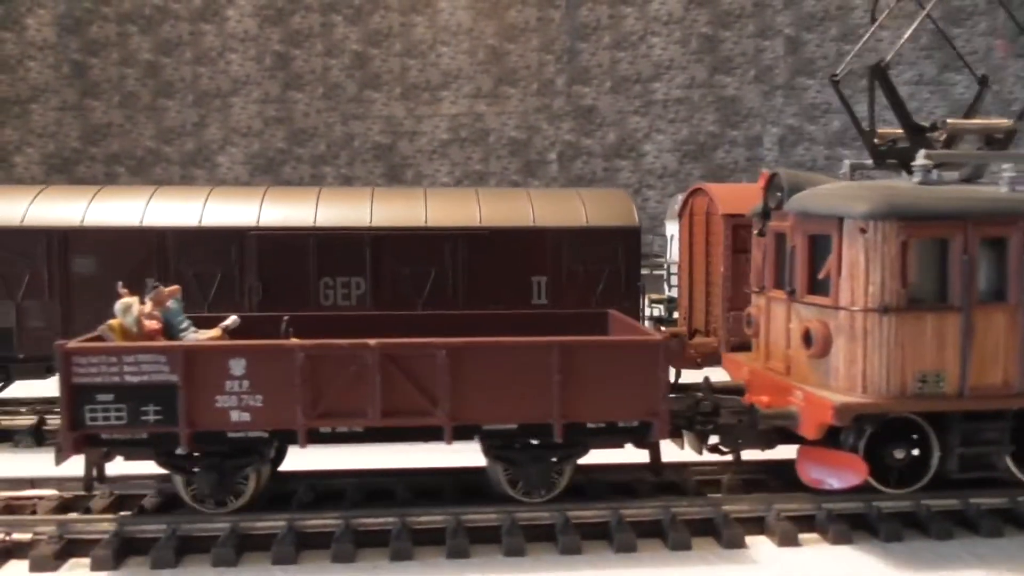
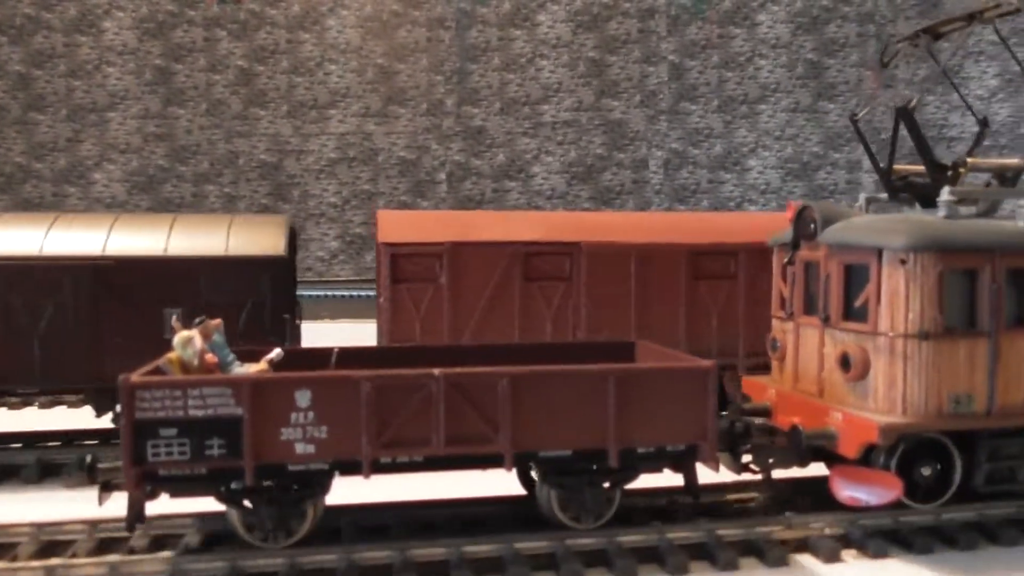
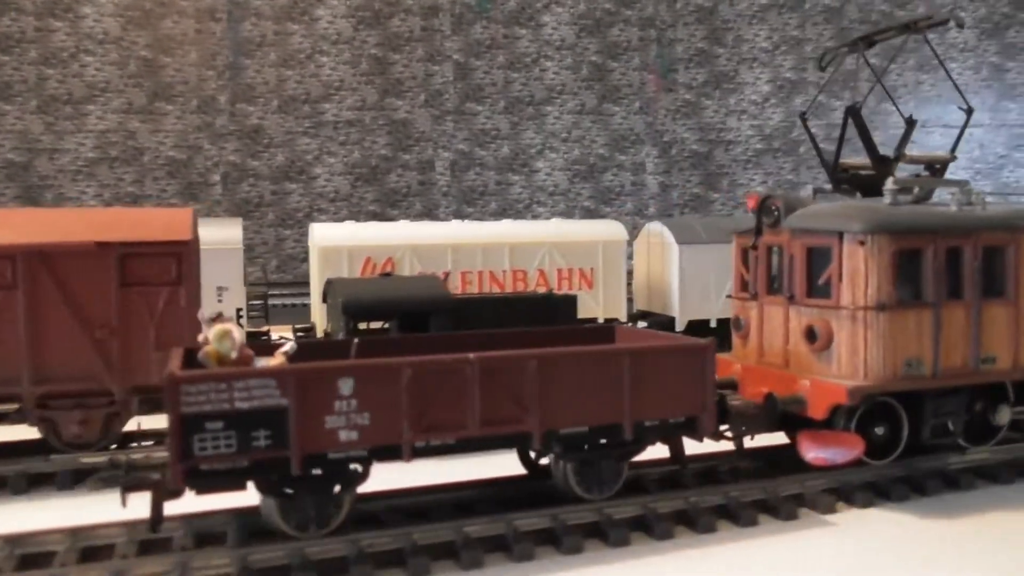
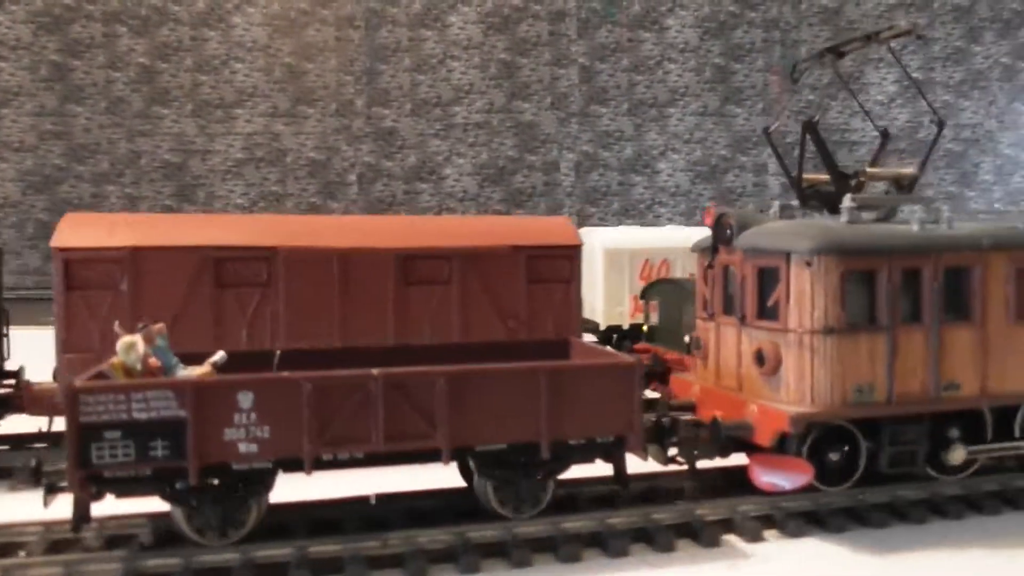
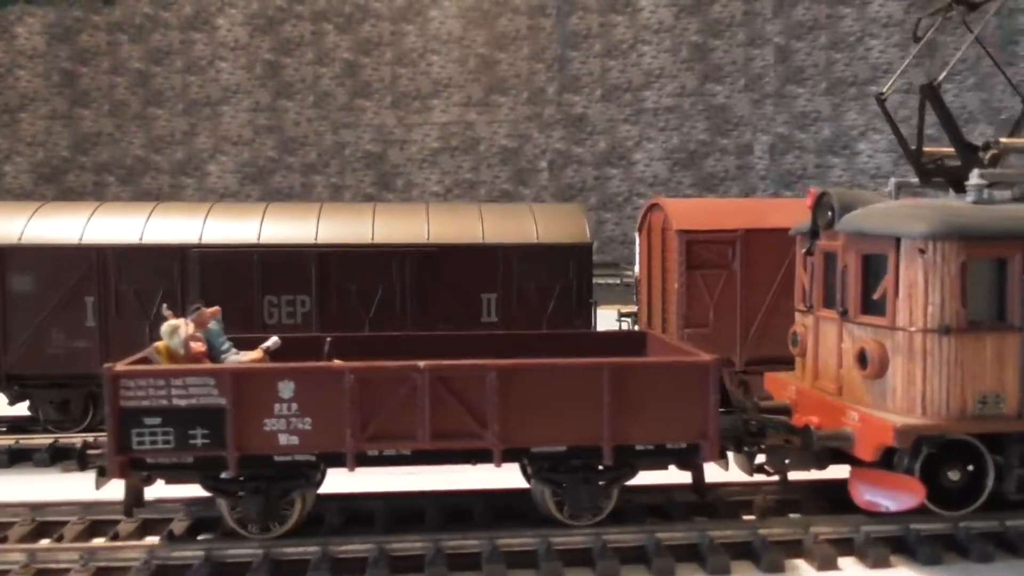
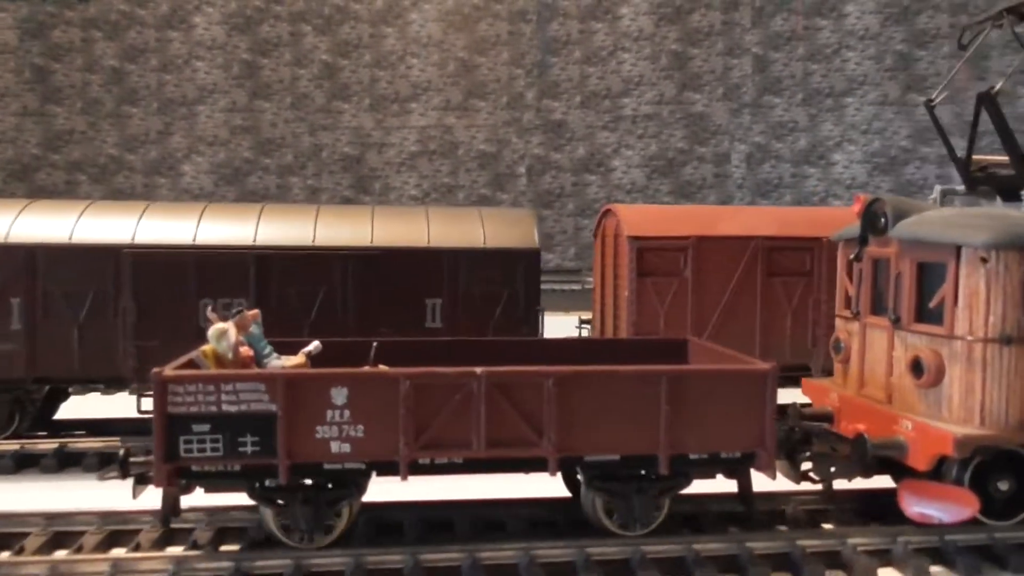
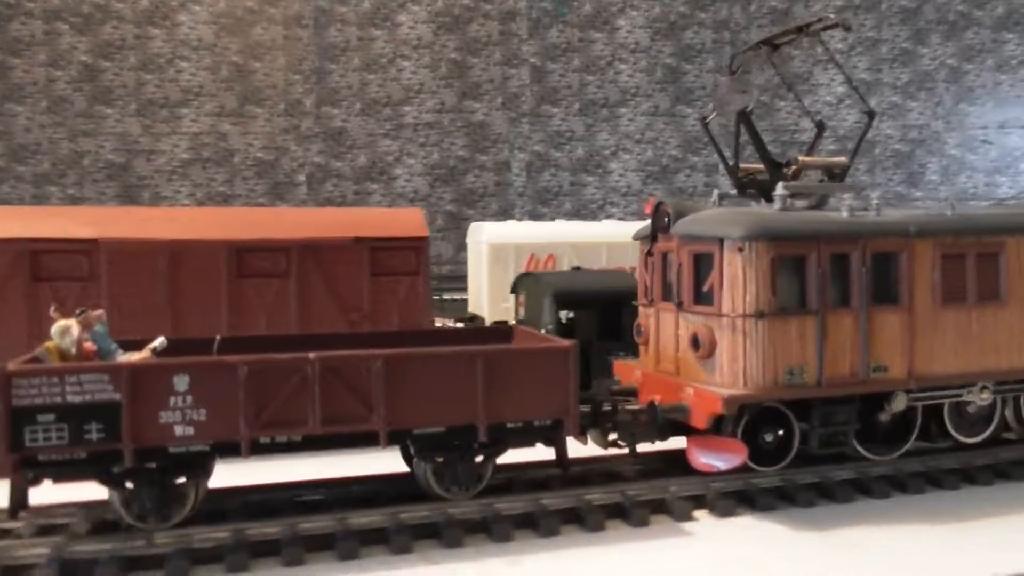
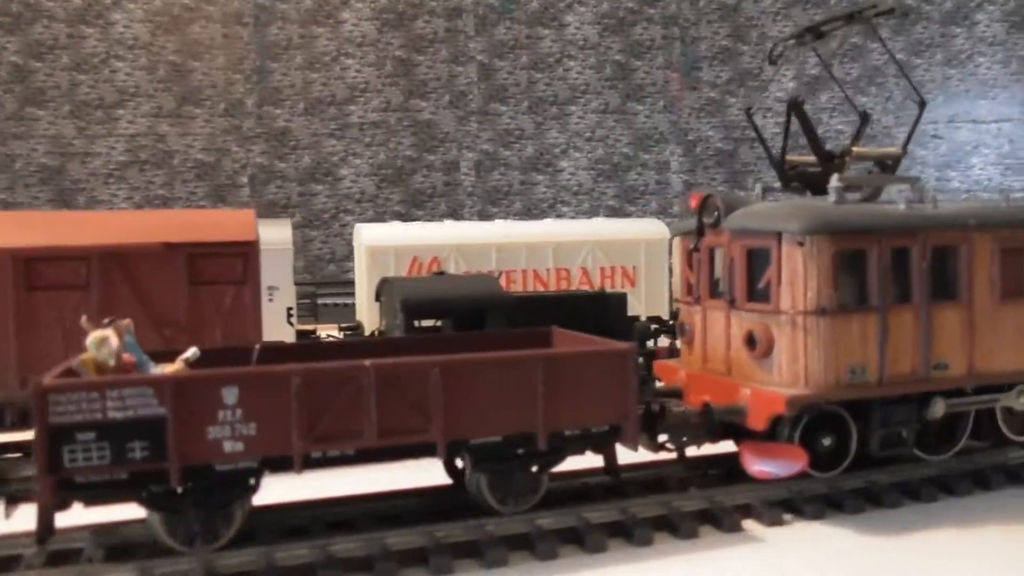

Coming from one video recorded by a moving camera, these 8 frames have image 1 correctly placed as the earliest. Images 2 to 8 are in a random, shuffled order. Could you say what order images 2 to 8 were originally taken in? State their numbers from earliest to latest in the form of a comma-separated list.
5, 6, 2, 4, 7, 8, 3
